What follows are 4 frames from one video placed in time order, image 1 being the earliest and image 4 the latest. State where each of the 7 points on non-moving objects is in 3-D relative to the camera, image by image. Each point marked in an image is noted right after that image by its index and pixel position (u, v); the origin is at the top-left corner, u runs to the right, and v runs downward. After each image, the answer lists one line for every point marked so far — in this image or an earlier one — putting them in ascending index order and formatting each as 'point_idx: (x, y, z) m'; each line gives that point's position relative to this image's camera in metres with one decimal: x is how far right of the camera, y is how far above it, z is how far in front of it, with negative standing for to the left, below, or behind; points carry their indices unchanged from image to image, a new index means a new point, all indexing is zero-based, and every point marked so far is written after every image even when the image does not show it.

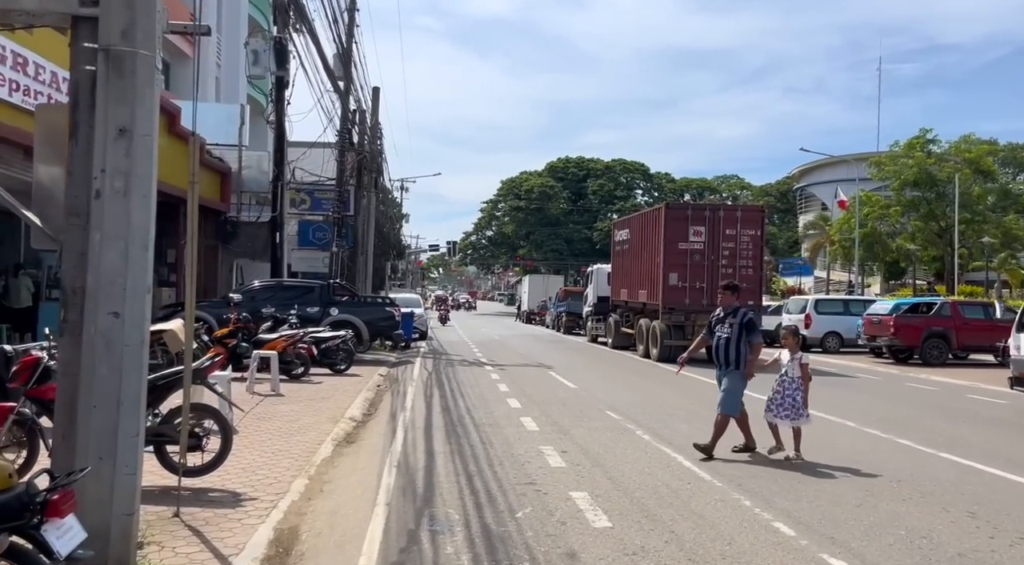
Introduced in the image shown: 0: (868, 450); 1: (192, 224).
0: (+4.0, -1.9, +9.6) m
1: (-2.2, +0.4, +5.9) m
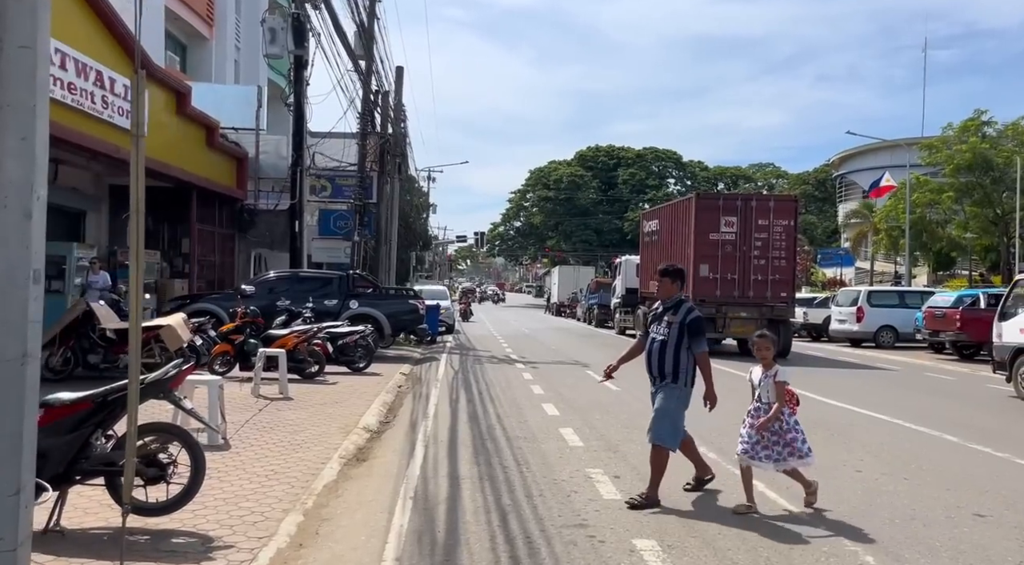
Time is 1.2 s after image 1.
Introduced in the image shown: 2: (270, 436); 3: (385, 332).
0: (+4.4, -1.8, +7.9) m
1: (-2.0, +0.5, +4.4) m
2: (-2.5, -1.6, +8.9) m
3: (-2.7, -1.1, +18.3) m
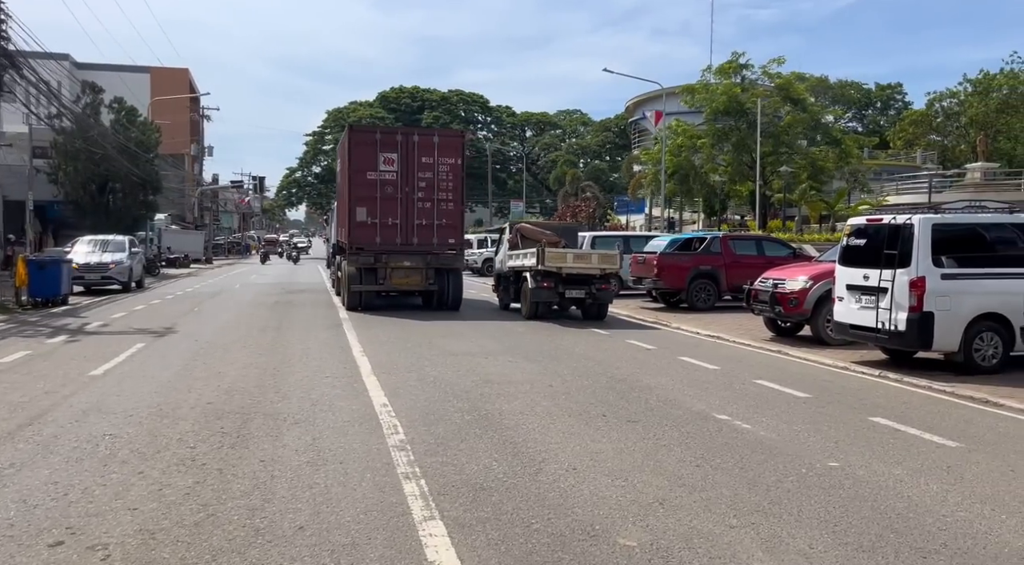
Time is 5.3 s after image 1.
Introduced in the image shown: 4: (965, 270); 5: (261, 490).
0: (-1.3, -1.4, +5.0) m
1: (-6.9, +0.5, +0.2) m
2: (-8.3, -1.3, +4.5) m
3: (-10.3, -0.2, +13.7) m
4: (+6.4, +0.2, +11.9) m
5: (-1.7, -1.4, +5.5) m
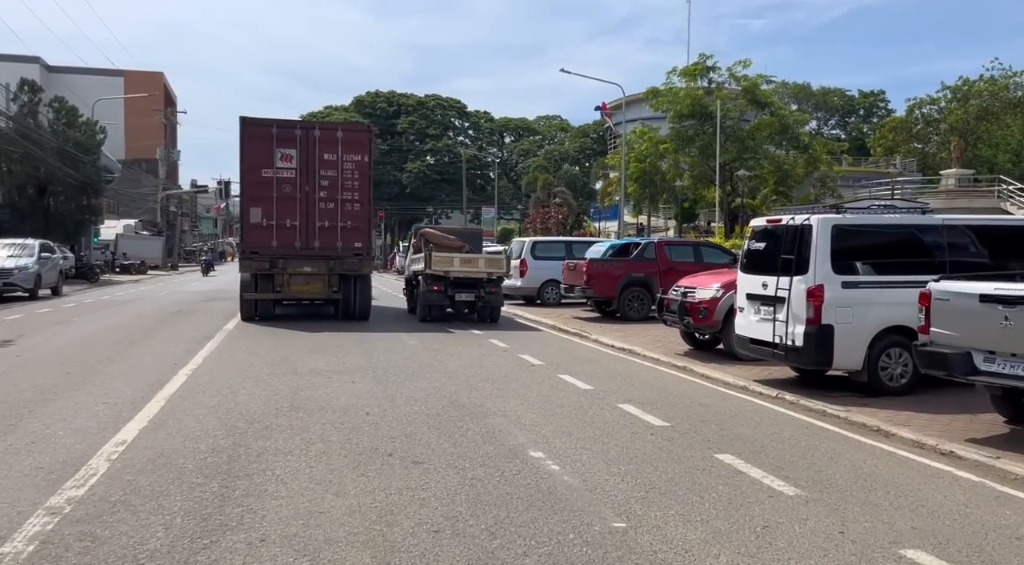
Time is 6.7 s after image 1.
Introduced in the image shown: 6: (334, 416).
0: (-3.2, -1.4, +3.4) m
1: (-8.7, +0.5, -1.4) m
2: (-10.2, -1.4, +2.9) m
3: (-12.3, -0.3, +12.1) m
4: (+4.4, +0.1, +10.4) m
5: (-3.6, -1.4, +4.0) m
6: (-1.8, -1.3, +8.3) m
